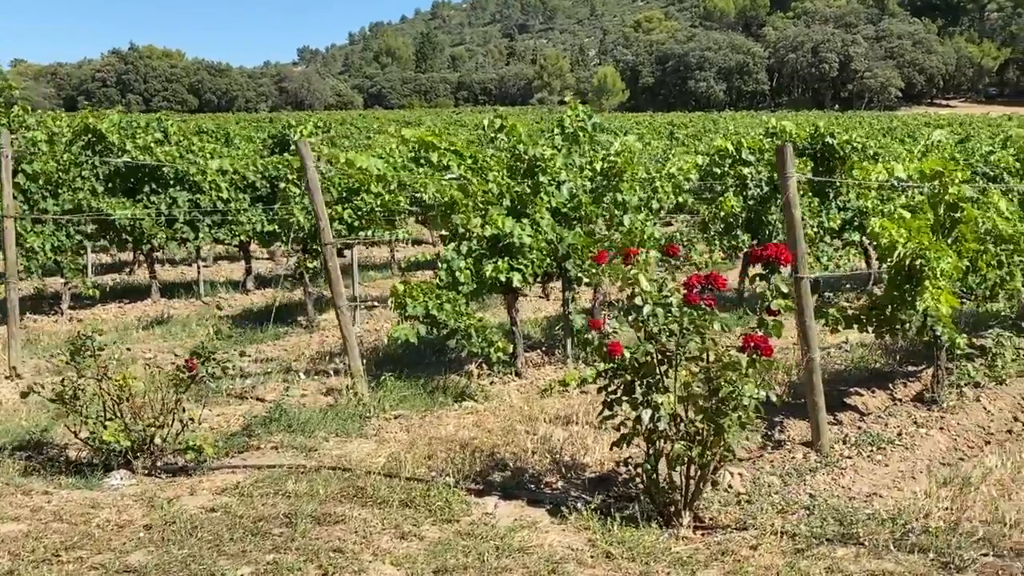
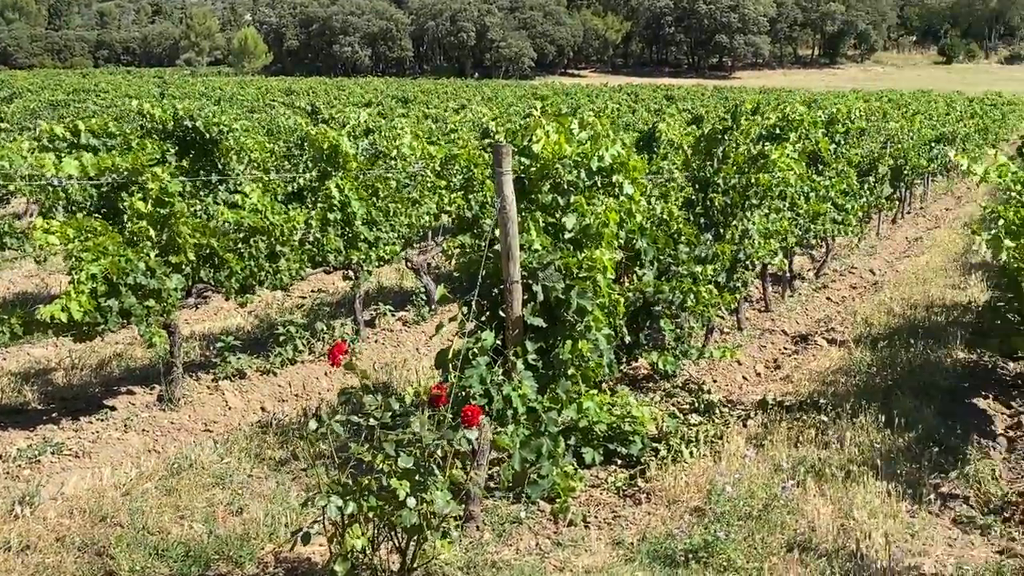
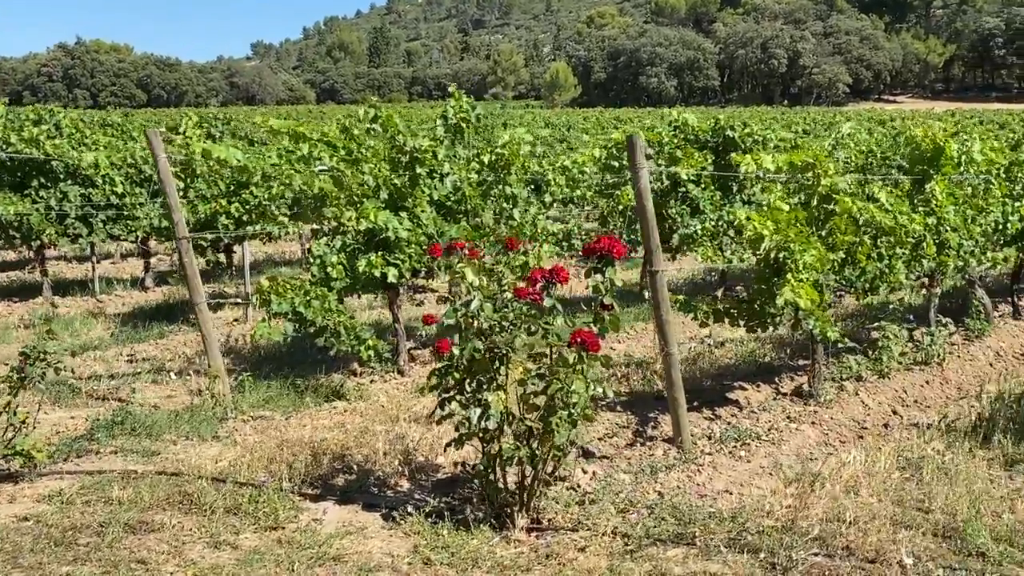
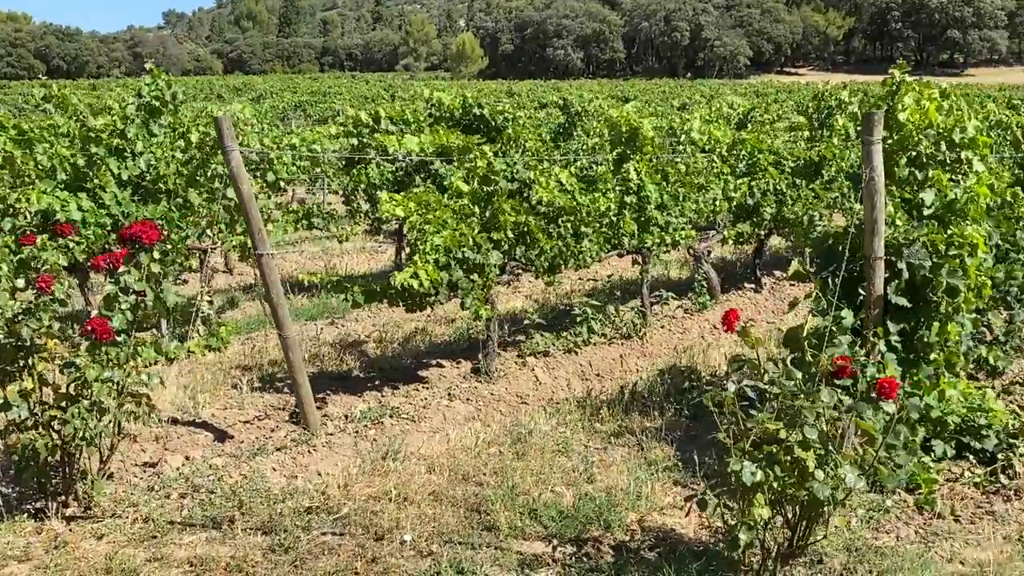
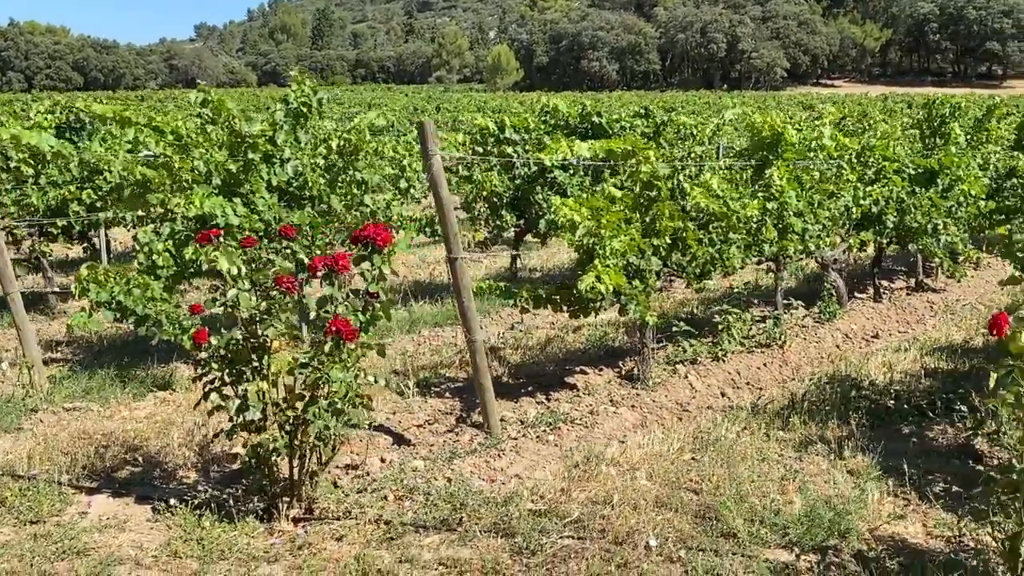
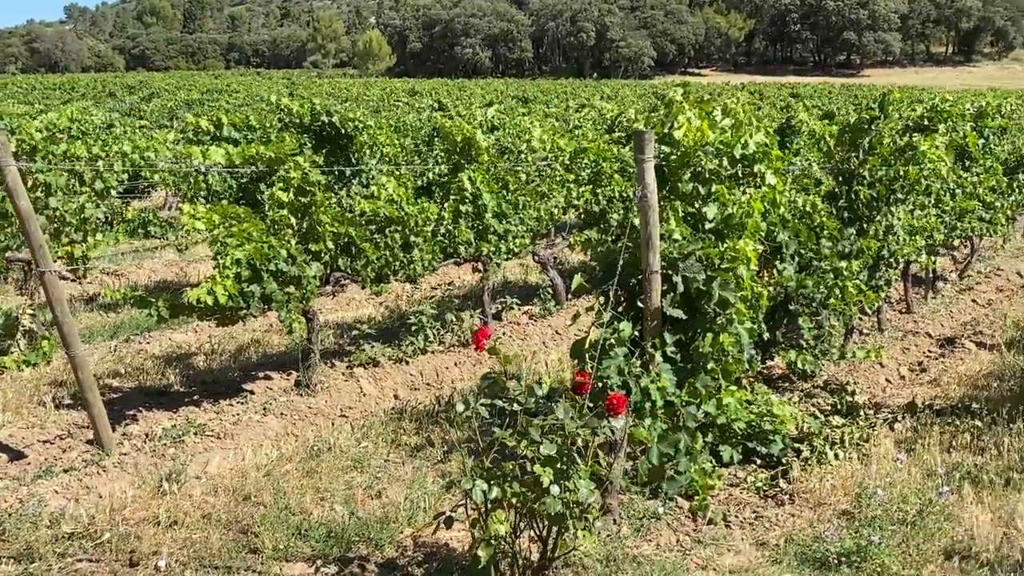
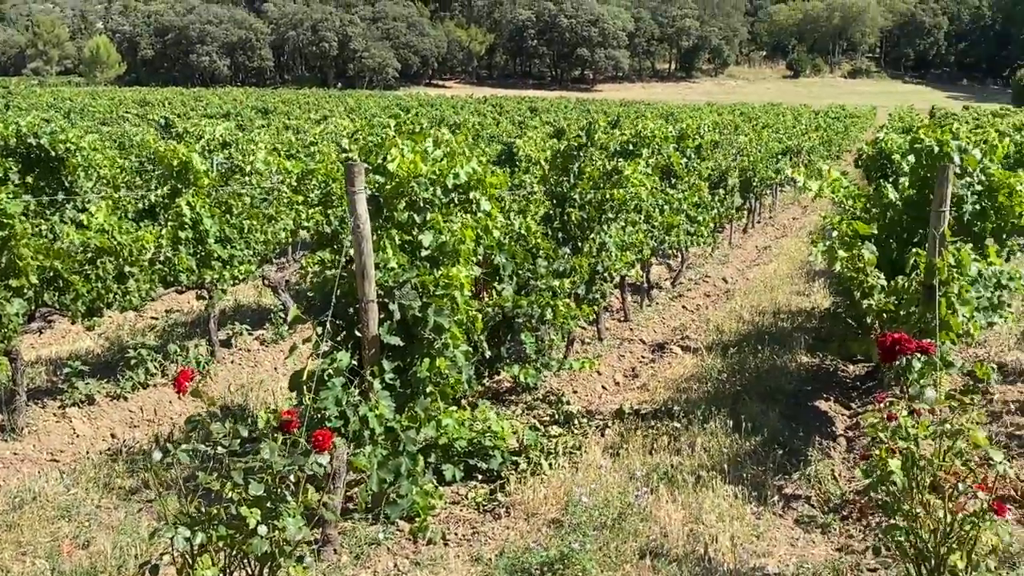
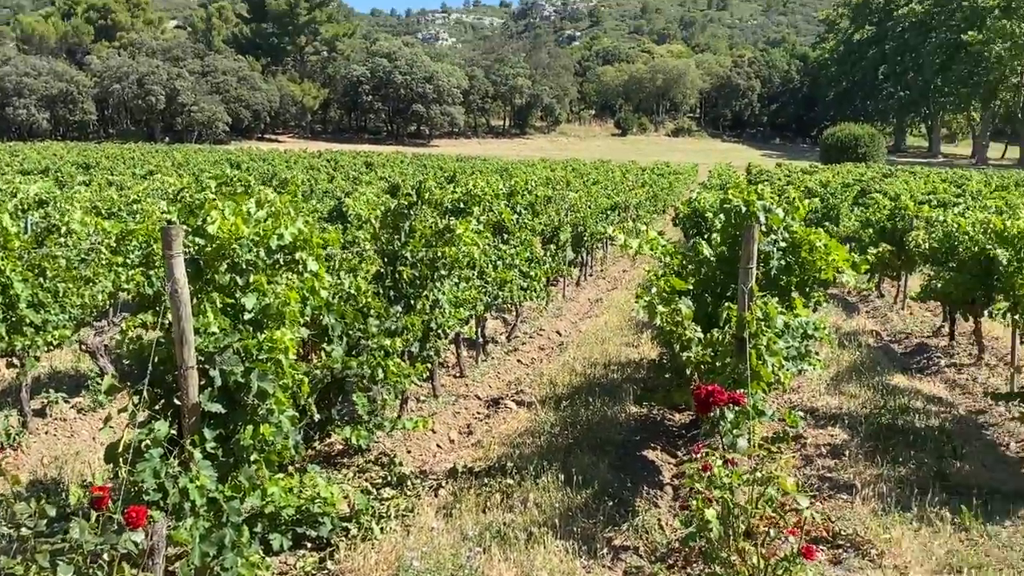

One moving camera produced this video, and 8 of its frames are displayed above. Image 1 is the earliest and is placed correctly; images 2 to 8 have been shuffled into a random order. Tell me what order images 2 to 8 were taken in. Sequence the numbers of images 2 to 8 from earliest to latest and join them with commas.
3, 5, 4, 6, 2, 7, 8
